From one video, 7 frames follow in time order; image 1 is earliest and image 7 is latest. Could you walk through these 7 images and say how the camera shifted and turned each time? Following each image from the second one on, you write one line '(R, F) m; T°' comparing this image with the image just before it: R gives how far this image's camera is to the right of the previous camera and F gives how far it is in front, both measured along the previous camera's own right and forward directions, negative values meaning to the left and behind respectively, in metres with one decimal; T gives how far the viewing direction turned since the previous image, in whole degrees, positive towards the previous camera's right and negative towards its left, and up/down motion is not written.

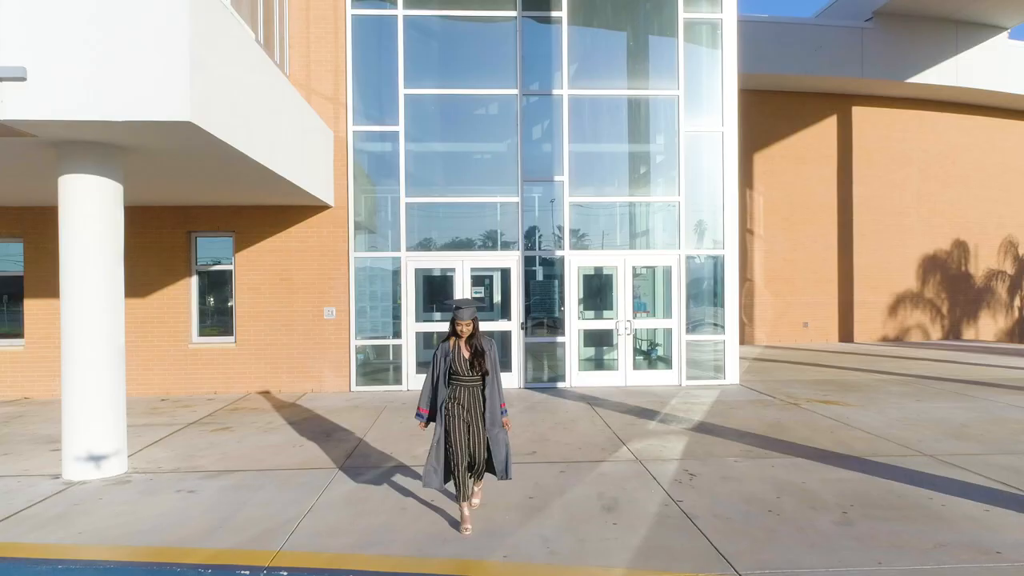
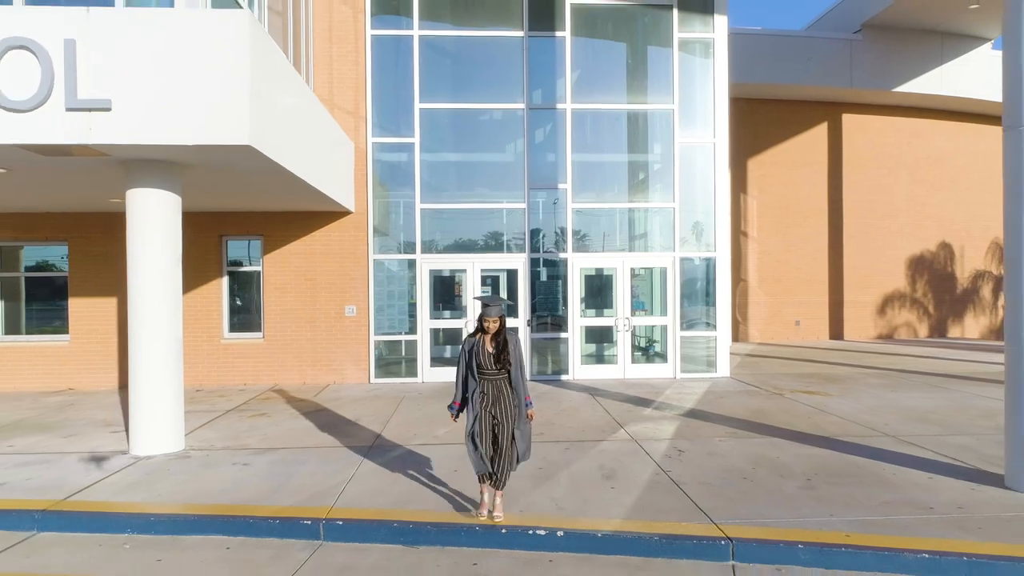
(-0.1, -0.8) m; 0°
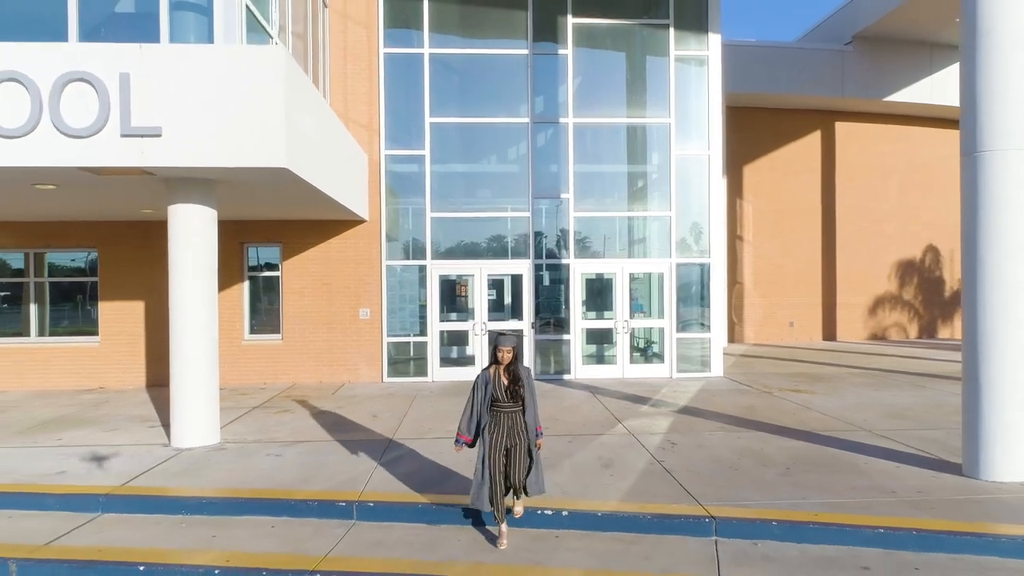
(-0.1, -0.6) m; 0°
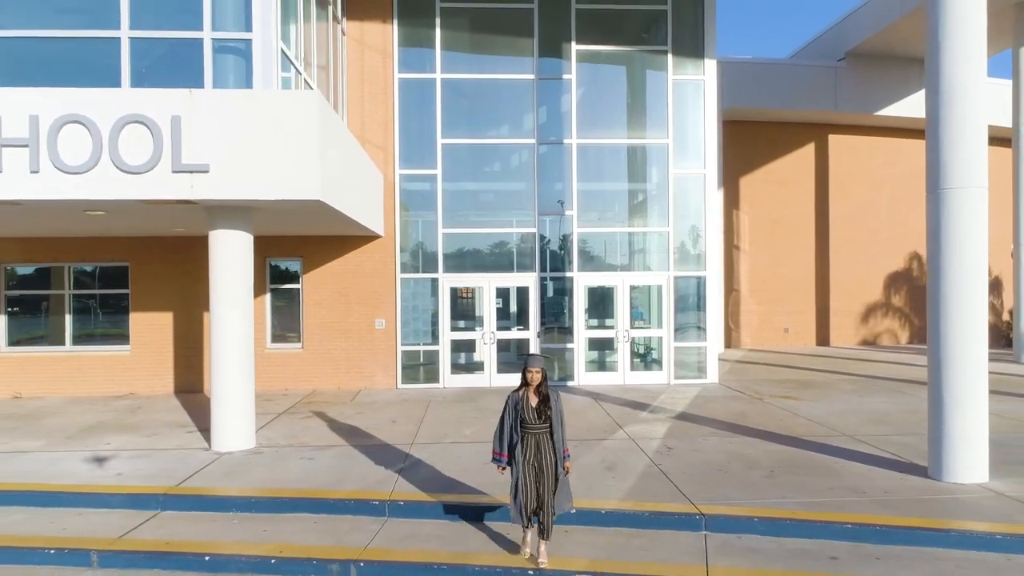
(-0.1, -0.7) m; 0°
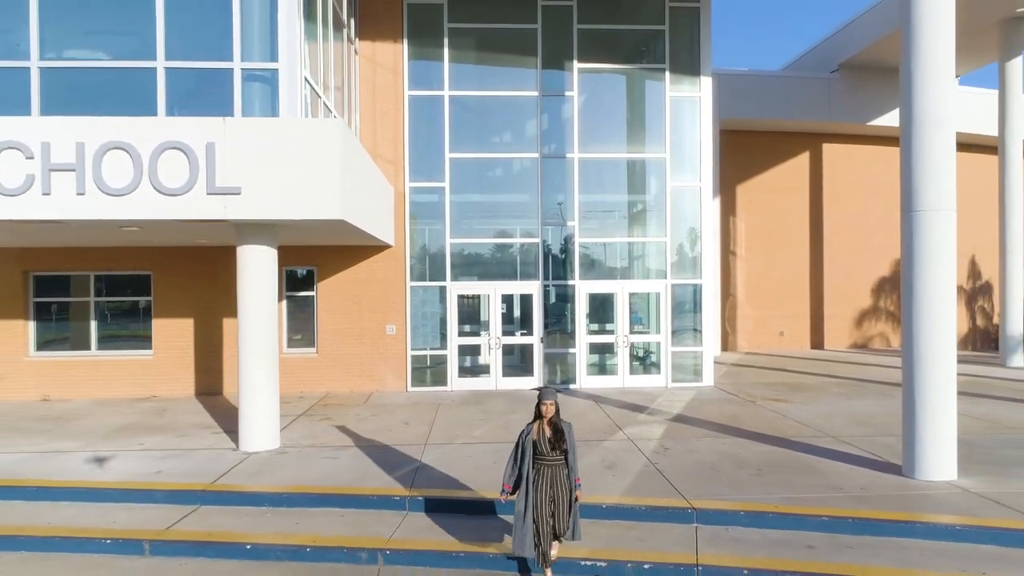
(-0.1, -0.6) m; 0°
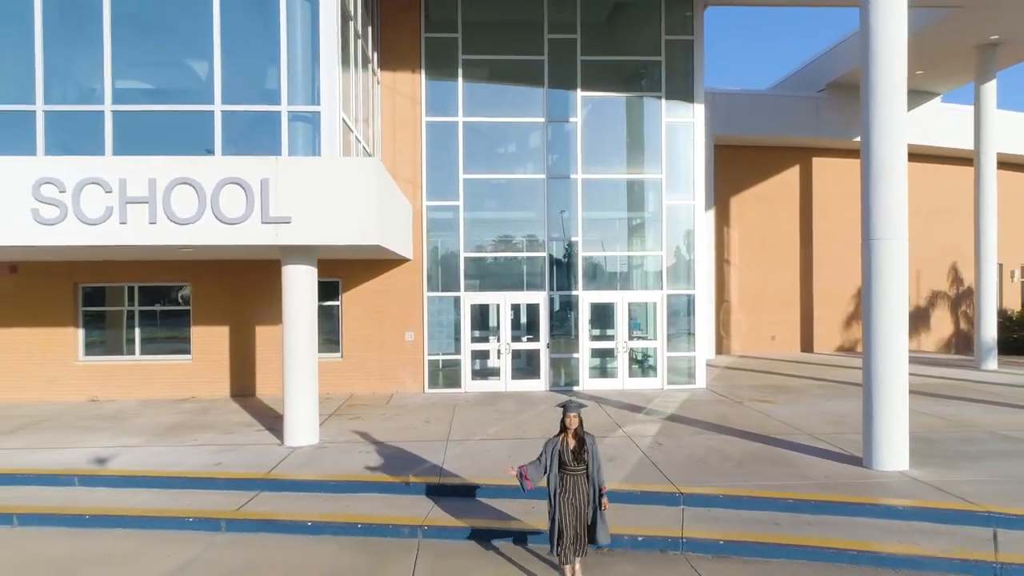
(-0.1, -1.1) m; 0°
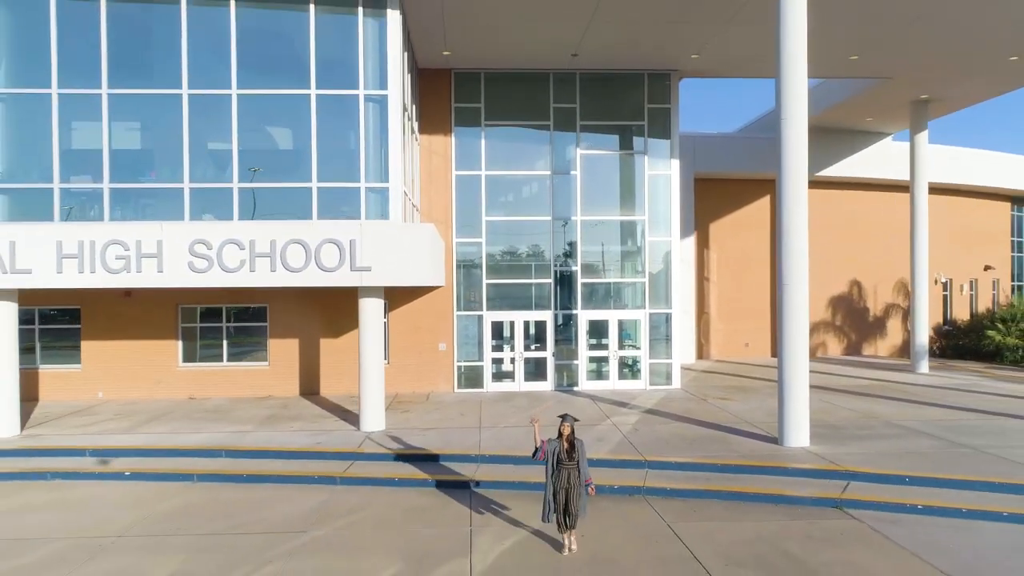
(-0.2, -3.4) m; 0°
